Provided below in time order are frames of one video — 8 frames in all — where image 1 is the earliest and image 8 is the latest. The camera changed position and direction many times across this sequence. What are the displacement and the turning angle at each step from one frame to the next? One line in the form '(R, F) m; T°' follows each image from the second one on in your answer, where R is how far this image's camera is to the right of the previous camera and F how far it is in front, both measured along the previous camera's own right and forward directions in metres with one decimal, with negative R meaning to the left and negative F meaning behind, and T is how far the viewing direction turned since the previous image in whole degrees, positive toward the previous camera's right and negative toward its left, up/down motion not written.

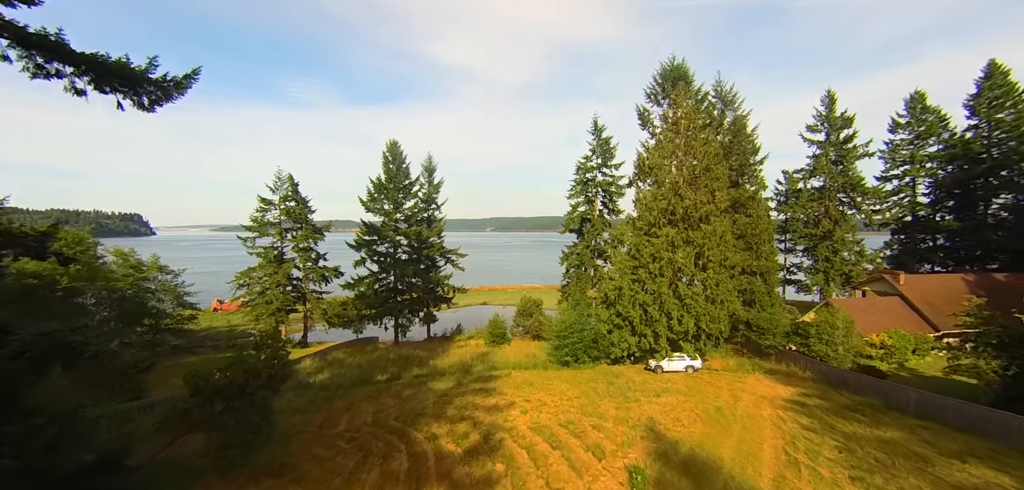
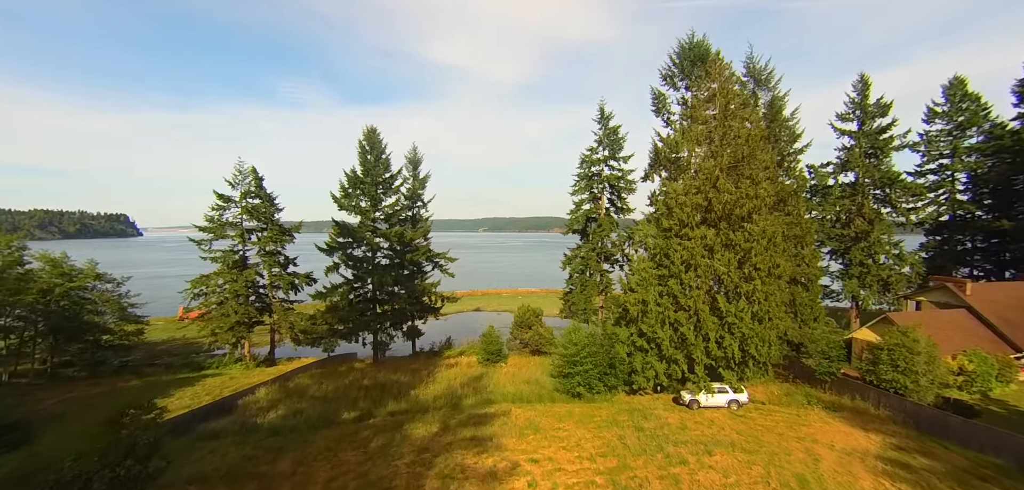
(-0.2, +4.1) m; +1°
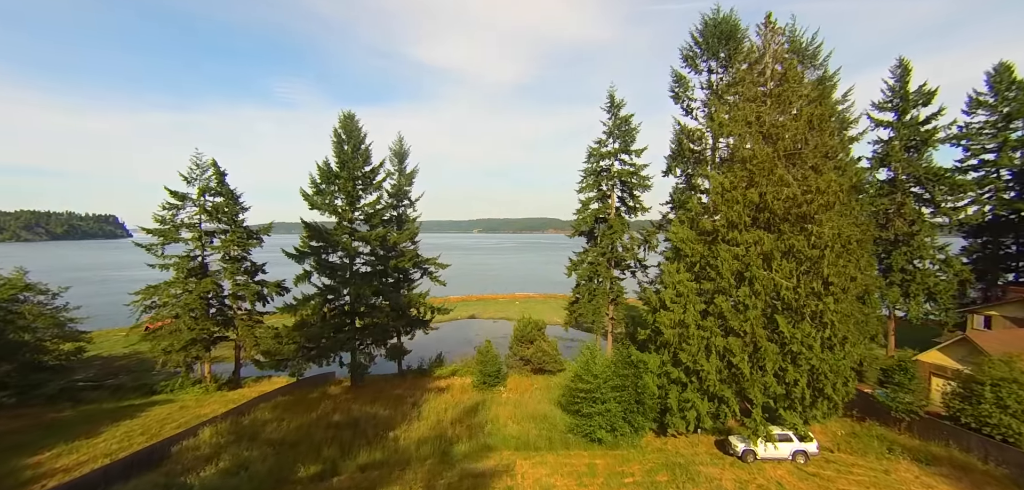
(-0.3, +3.6) m; +1°
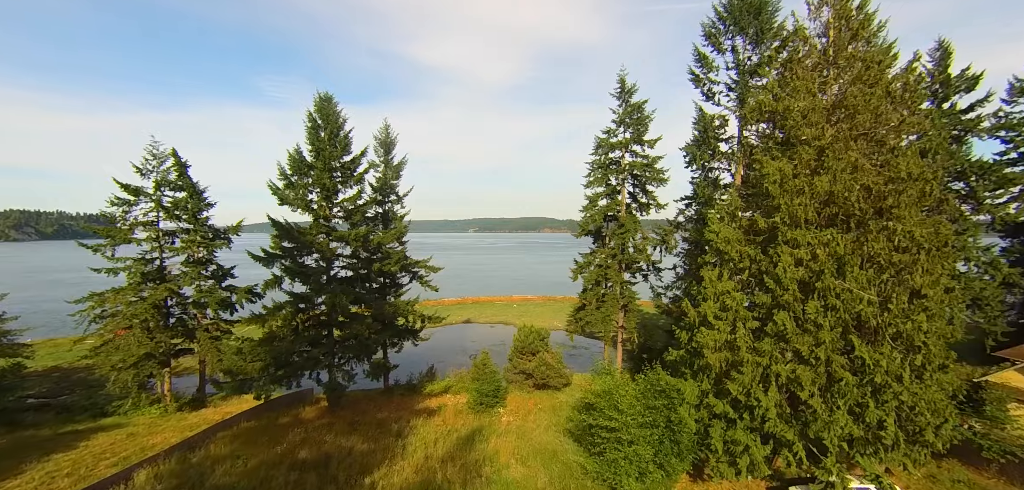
(-0.2, +2.9) m; +1°
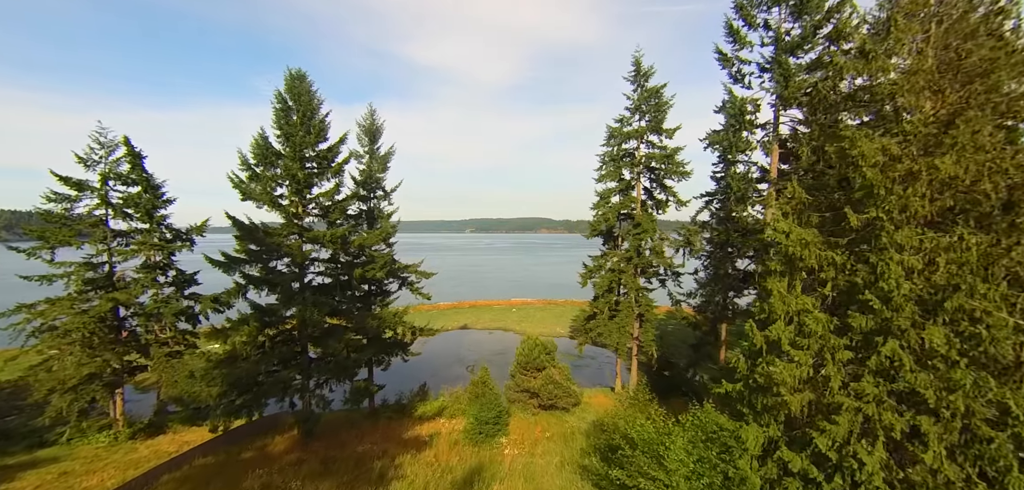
(-0.3, +2.8) m; 0°
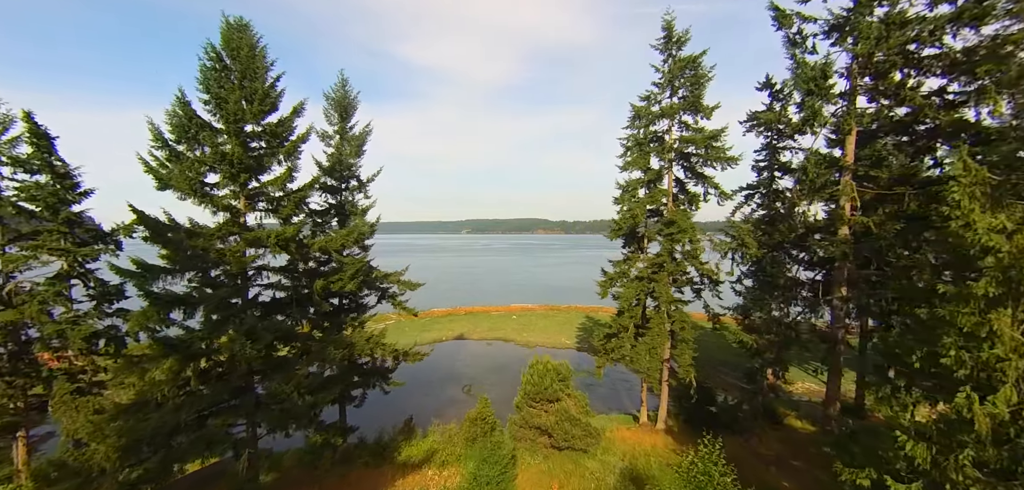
(-0.4, +4.1) m; 0°
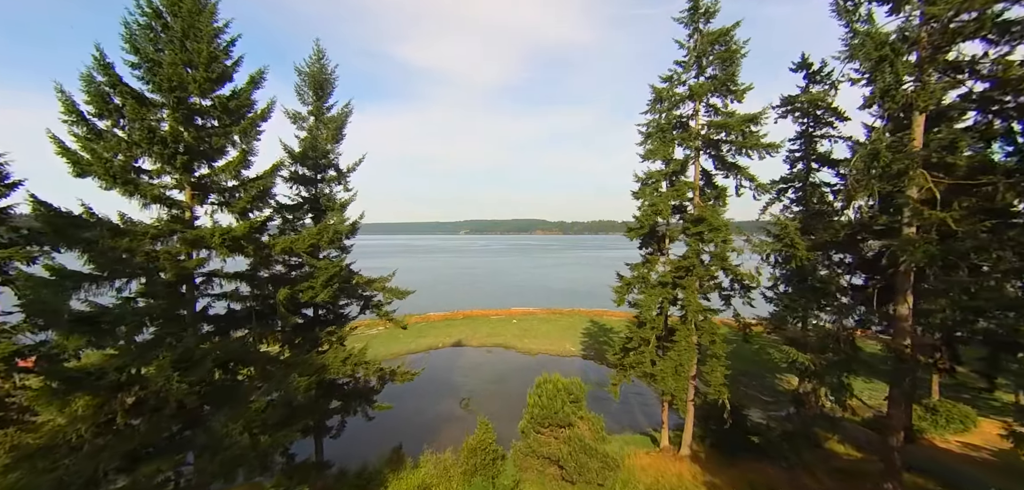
(-0.2, +2.4) m; 0°
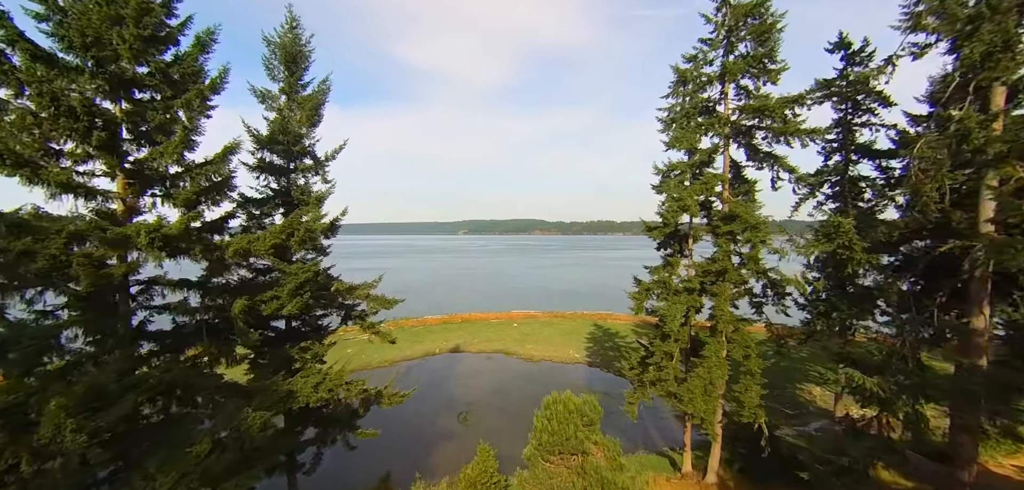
(-0.2, +2.0) m; 0°
